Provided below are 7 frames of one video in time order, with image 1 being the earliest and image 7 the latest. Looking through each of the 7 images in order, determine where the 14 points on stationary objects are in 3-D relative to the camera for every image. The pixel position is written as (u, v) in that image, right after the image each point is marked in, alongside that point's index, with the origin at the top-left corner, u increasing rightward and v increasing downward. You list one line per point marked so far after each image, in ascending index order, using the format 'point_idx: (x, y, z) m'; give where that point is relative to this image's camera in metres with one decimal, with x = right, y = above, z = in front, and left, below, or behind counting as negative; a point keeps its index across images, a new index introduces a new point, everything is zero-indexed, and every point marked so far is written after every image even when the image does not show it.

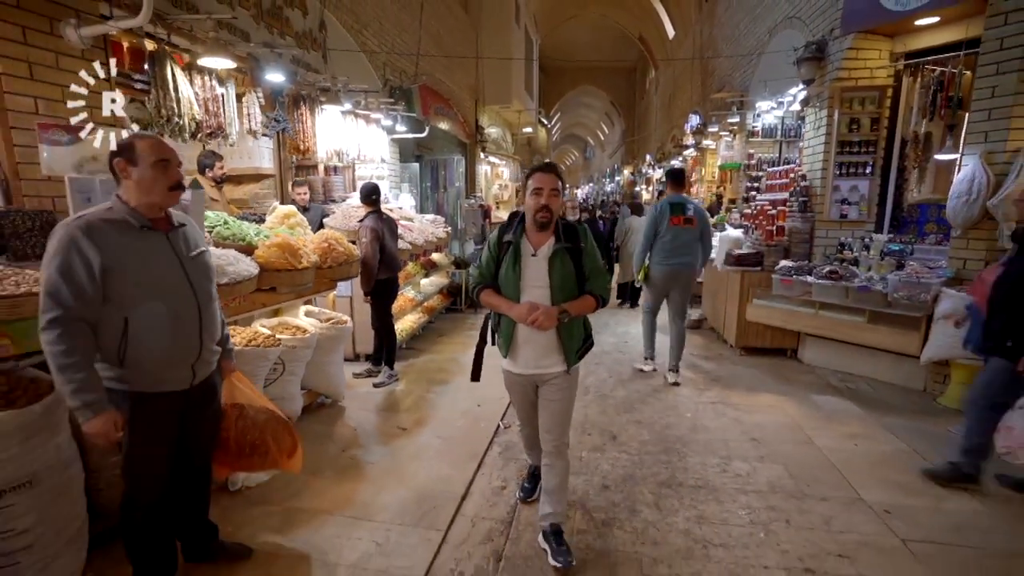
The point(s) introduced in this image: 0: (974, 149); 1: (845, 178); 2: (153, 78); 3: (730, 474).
0: (+4.0, +1.2, +3.9) m
1: (+3.8, +1.3, +5.1) m
2: (-2.5, +1.5, +3.1) m
3: (+1.5, -1.2, +3.0) m
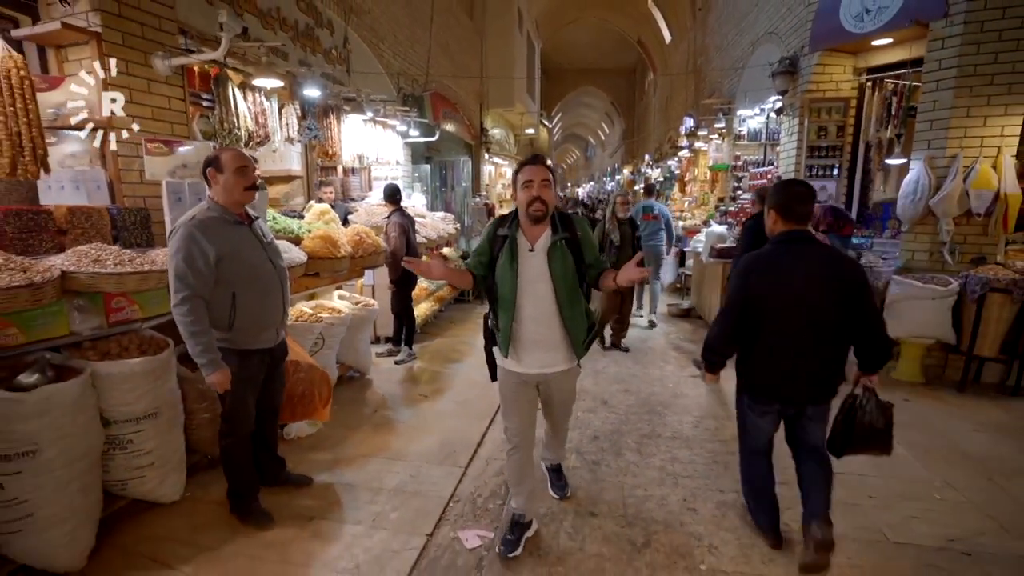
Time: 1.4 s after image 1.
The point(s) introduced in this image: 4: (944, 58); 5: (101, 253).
0: (+4.1, +1.3, +4.5) m
1: (+3.8, +1.4, +5.7) m
2: (-2.5, +1.6, +3.8) m
3: (+1.6, -1.1, +3.7) m
4: (+4.1, +2.2, +4.3) m
5: (-2.3, +0.2, +2.5) m
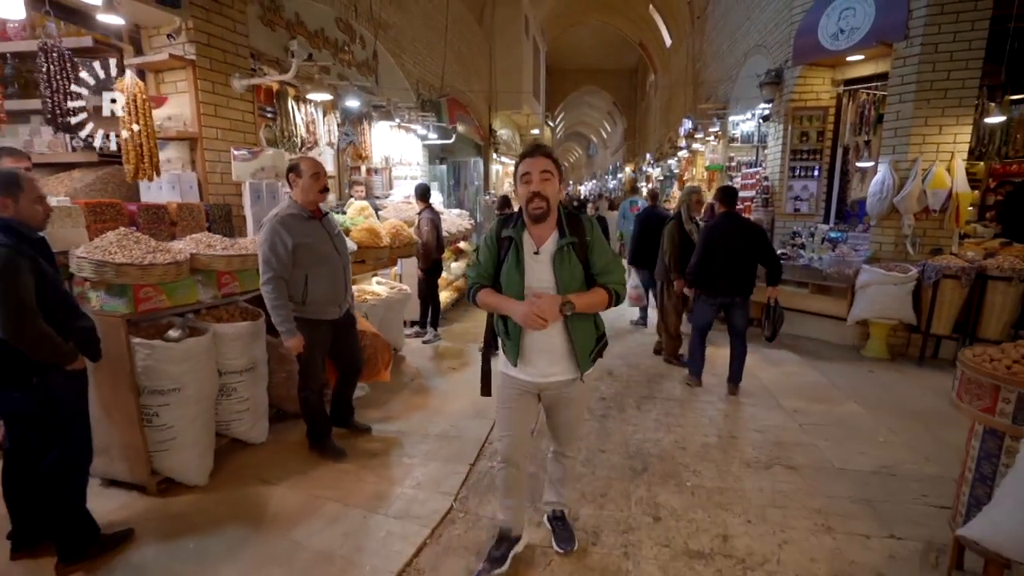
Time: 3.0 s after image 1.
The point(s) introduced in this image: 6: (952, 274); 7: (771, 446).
0: (+4.3, +1.5, +5.2) m
1: (+4.0, +1.5, +6.3) m
2: (-2.3, +1.7, +4.4) m
3: (+1.7, -1.0, +4.3) m
4: (+4.3, +2.3, +4.9) m
5: (-2.1, +0.3, +3.2) m
6: (+4.5, +0.1, +4.6) m
7: (+1.9, -1.2, +3.3) m
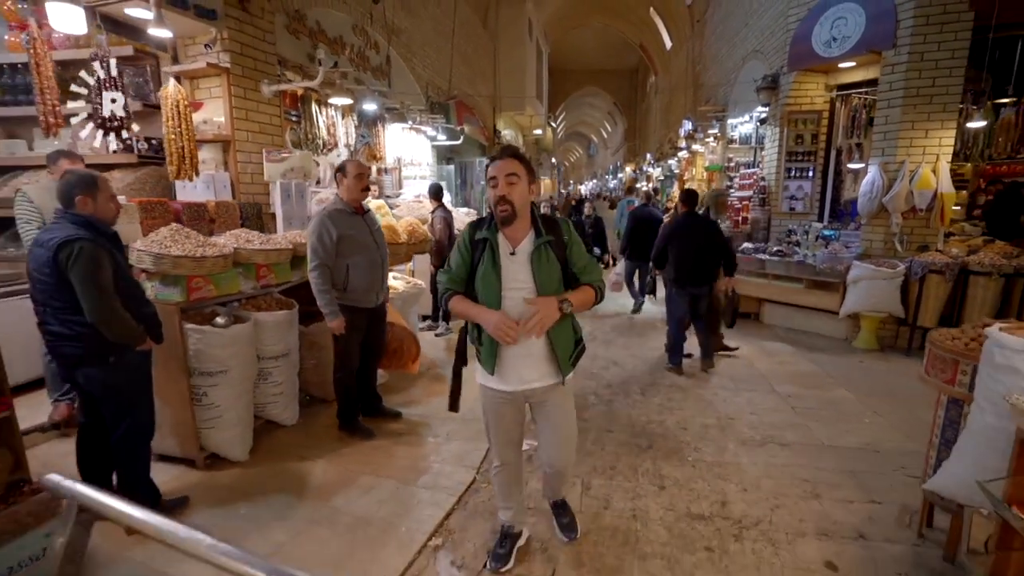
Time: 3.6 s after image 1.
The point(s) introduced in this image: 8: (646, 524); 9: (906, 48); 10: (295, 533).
0: (+4.4, +1.5, +5.4) m
1: (+4.1, +1.6, +6.6) m
2: (-2.2, +1.8, +4.7) m
3: (+1.9, -0.9, +4.6) m
4: (+4.4, +2.4, +5.2) m
5: (-2.0, +0.4, +3.5) m
6: (+4.6, +0.2, +4.9) m
7: (+2.0, -1.1, +3.6) m
8: (+0.8, -1.3, +2.6) m
9: (+4.4, +2.7, +5.1) m
10: (-1.2, -1.4, +2.5) m
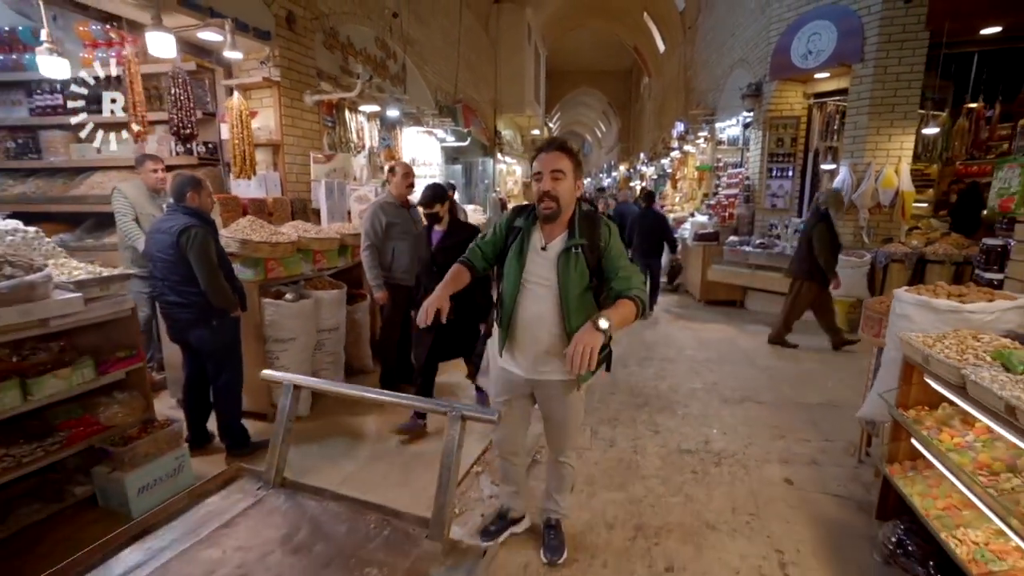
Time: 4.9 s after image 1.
0: (+4.5, +1.7, +6.1) m
1: (+4.2, +1.8, +7.3) m
2: (-2.0, +1.9, +5.2) m
3: (+2.0, -0.8, +5.2) m
4: (+4.5, +2.5, +5.8) m
5: (-1.9, +0.5, +4.0) m
6: (+4.8, +0.4, +5.6) m
7: (+2.2, -0.9, +4.2) m
8: (+0.9, -1.2, +3.2) m
9: (+4.6, +2.9, +5.7) m
10: (-1.0, -1.2, +3.1) m
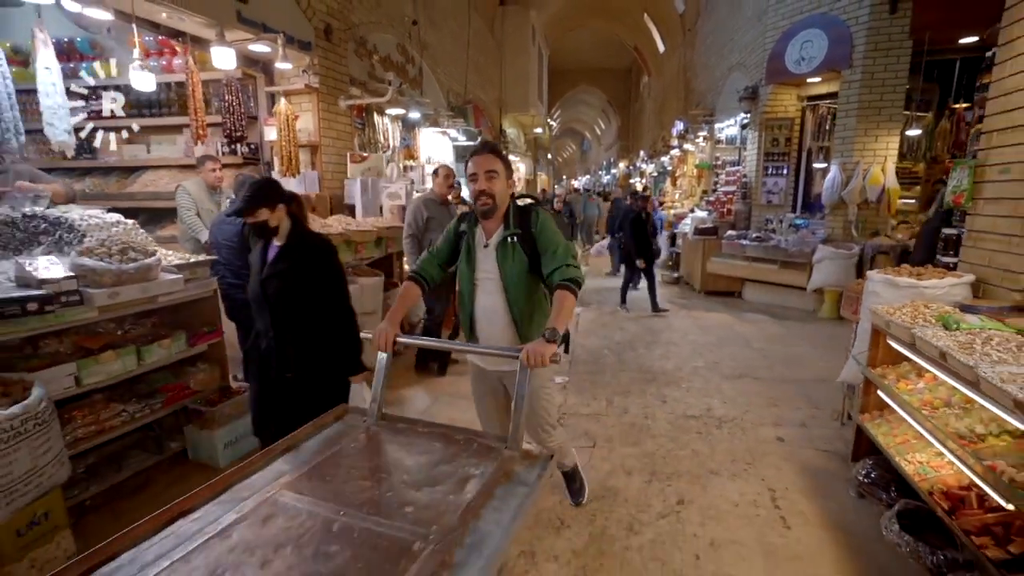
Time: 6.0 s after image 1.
0: (+4.7, +1.8, +6.6) m
1: (+4.4, +1.9, +7.7) m
2: (-1.8, +2.1, +5.7) m
3: (+2.2, -0.6, +5.7) m
4: (+4.7, +2.7, +6.3) m
5: (-1.6, +0.7, +4.5) m
6: (+5.0, +0.5, +6.0) m
7: (+2.4, -0.8, +4.7) m
8: (+1.1, -1.1, +3.6) m
9: (+4.8, +3.0, +6.2) m
10: (-0.8, -1.1, +3.6) m
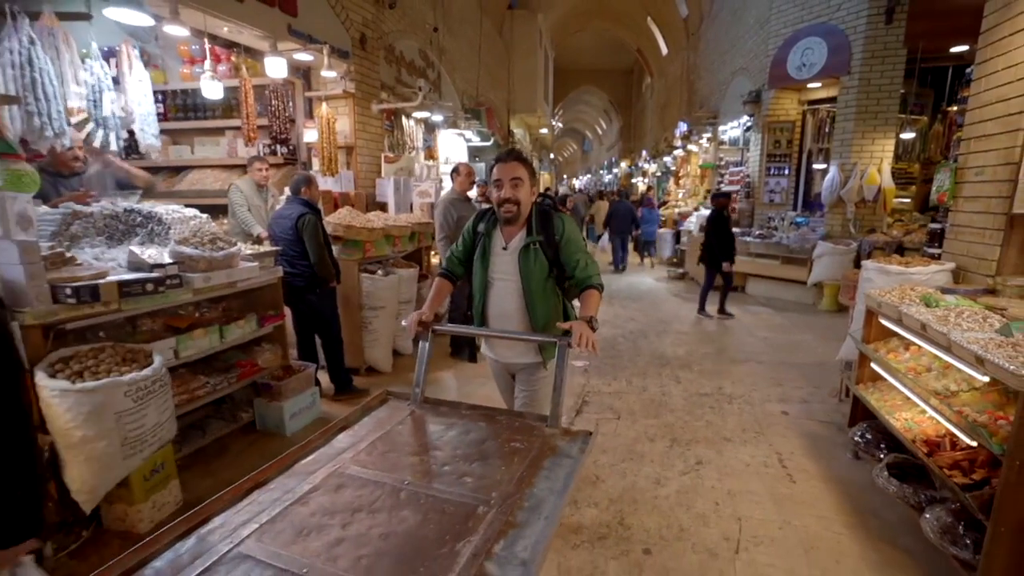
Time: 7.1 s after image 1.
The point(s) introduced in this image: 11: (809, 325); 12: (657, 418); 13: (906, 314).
0: (+5.0, +1.9, +6.9) m
1: (+4.7, +2.0, +8.1) m
2: (-1.6, +2.2, +6.0) m
3: (+2.5, -0.5, +6.1) m
4: (+5.0, +2.8, +6.7) m
5: (-1.4, +0.8, +4.8) m
6: (+5.2, +0.6, +6.4) m
7: (+2.6, -0.7, +5.1) m
8: (+1.4, -1.0, +4.0) m
9: (+5.0, +3.1, +6.6) m
10: (-0.6, -1.0, +4.0) m
11: (+4.0, -0.5, +6.1) m
12: (+1.2, -1.0, +3.6) m
13: (+2.1, -0.1, +2.4) m
